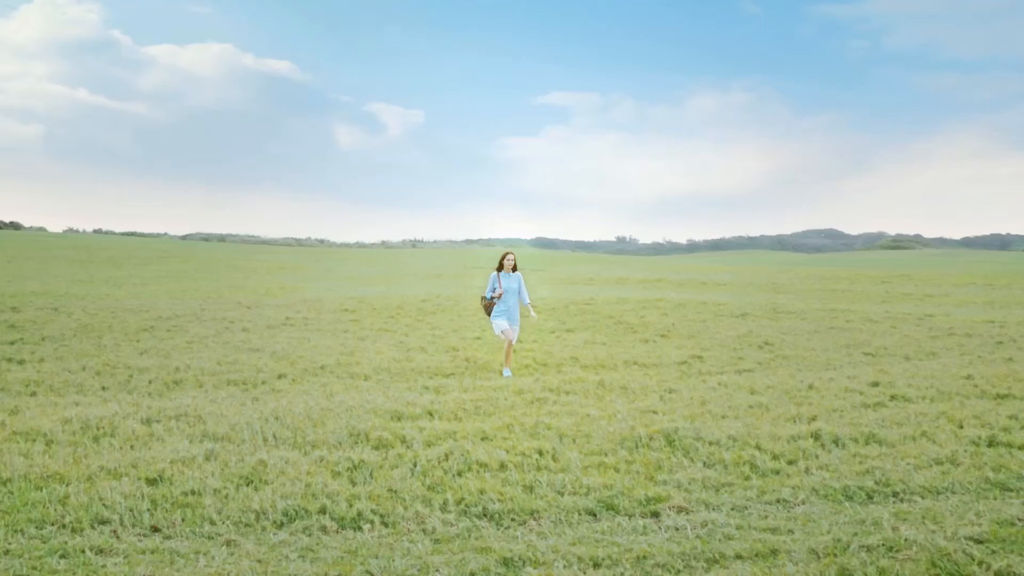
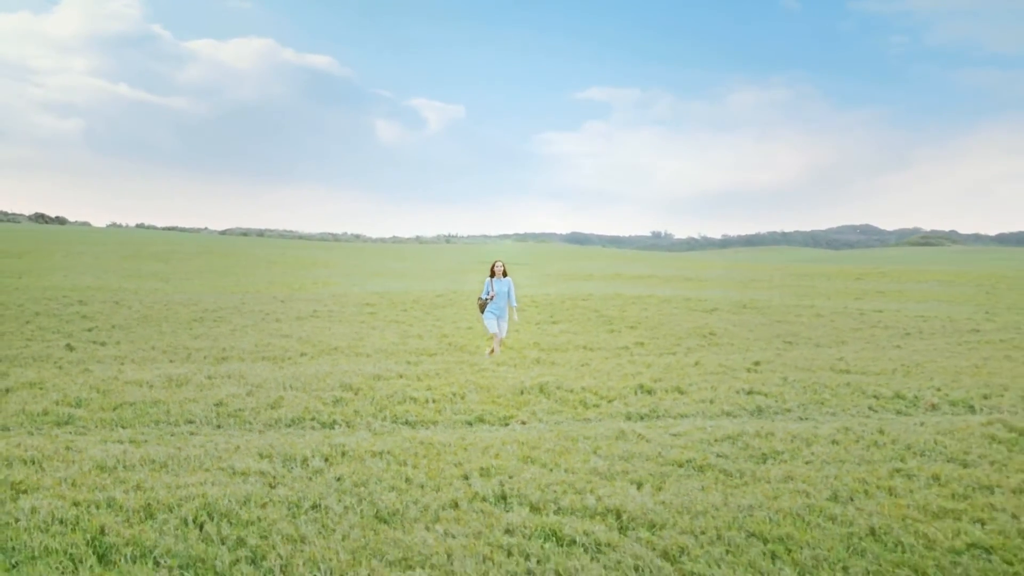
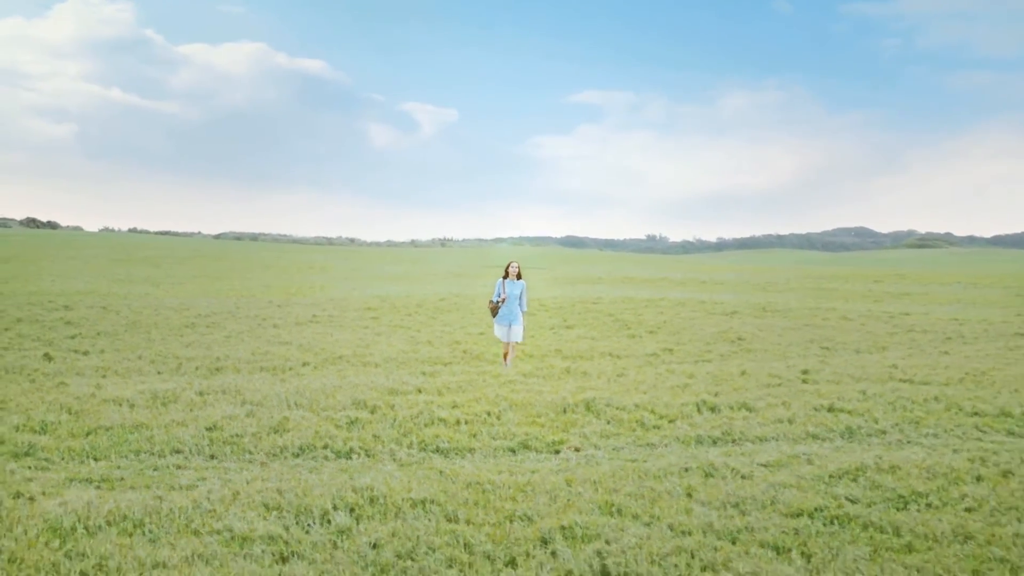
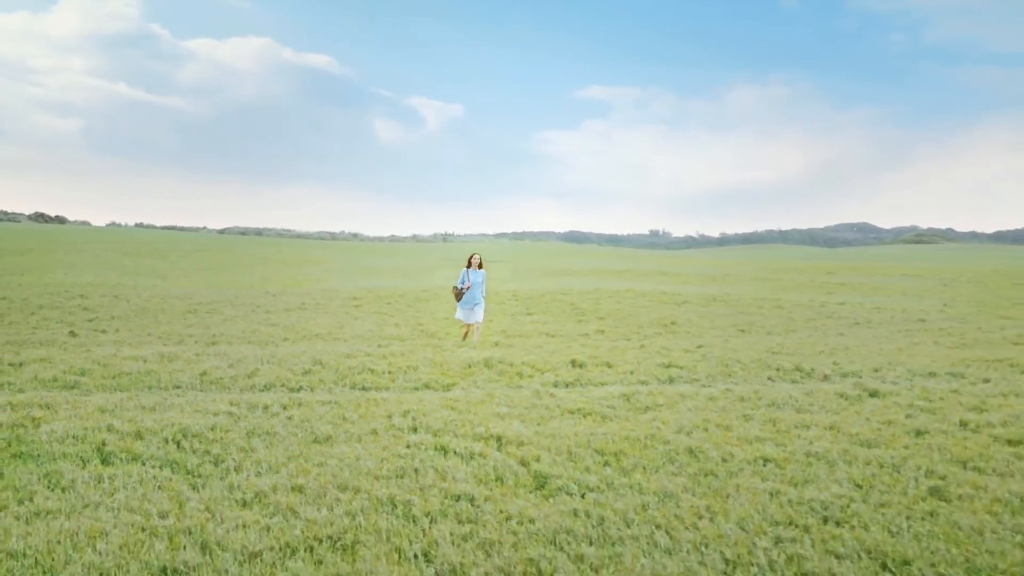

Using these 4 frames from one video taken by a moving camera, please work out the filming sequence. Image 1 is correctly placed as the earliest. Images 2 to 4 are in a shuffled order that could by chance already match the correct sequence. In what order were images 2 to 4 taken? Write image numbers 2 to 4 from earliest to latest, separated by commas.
3, 2, 4
